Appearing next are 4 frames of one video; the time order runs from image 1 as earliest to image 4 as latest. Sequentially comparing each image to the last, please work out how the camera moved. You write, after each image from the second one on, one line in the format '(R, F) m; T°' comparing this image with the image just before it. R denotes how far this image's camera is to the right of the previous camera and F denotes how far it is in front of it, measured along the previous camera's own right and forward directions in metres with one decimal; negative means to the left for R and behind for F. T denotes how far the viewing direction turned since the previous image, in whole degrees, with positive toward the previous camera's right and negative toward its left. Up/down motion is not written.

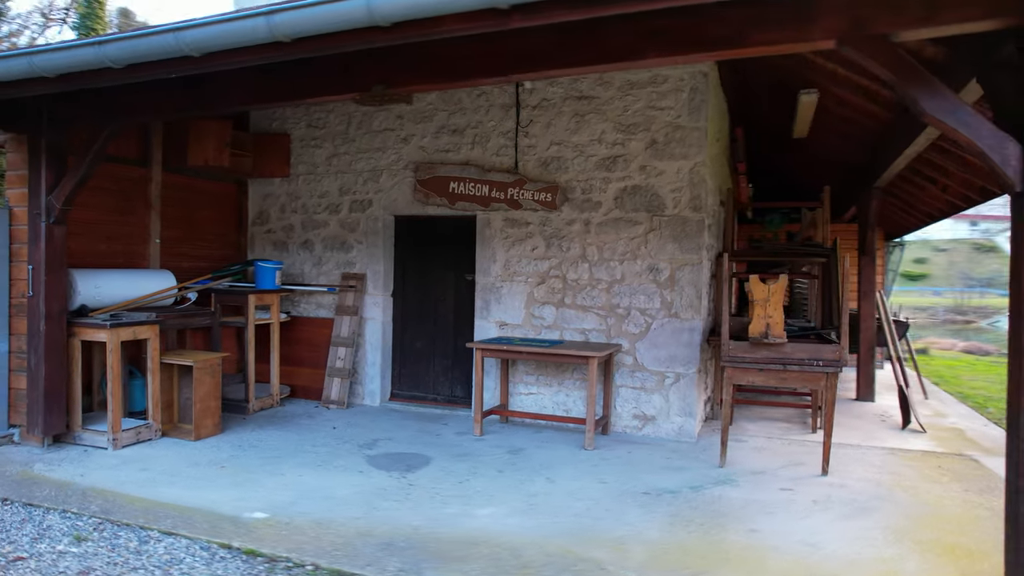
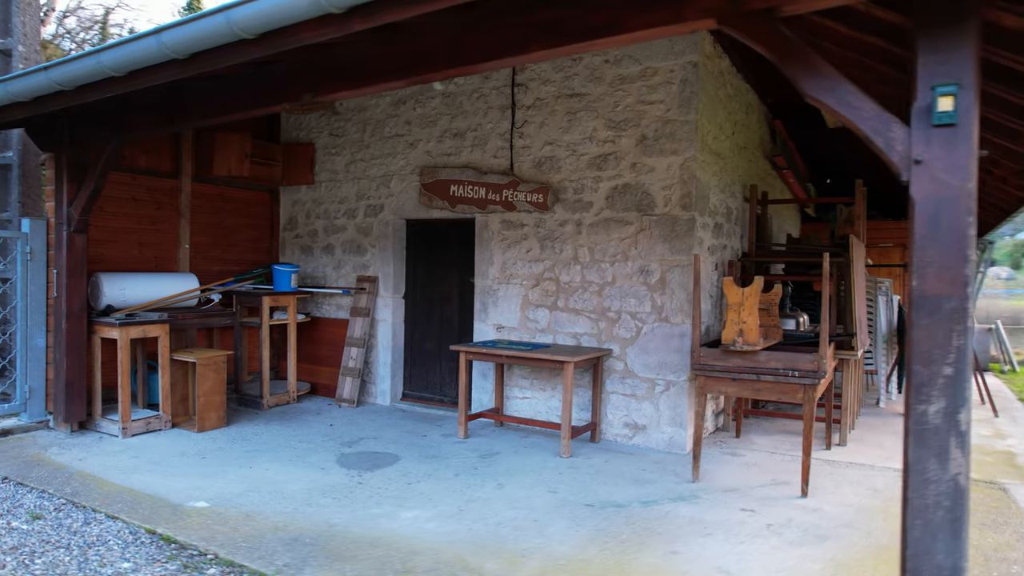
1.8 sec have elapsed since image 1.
(+0.9, +0.1) m; -10°
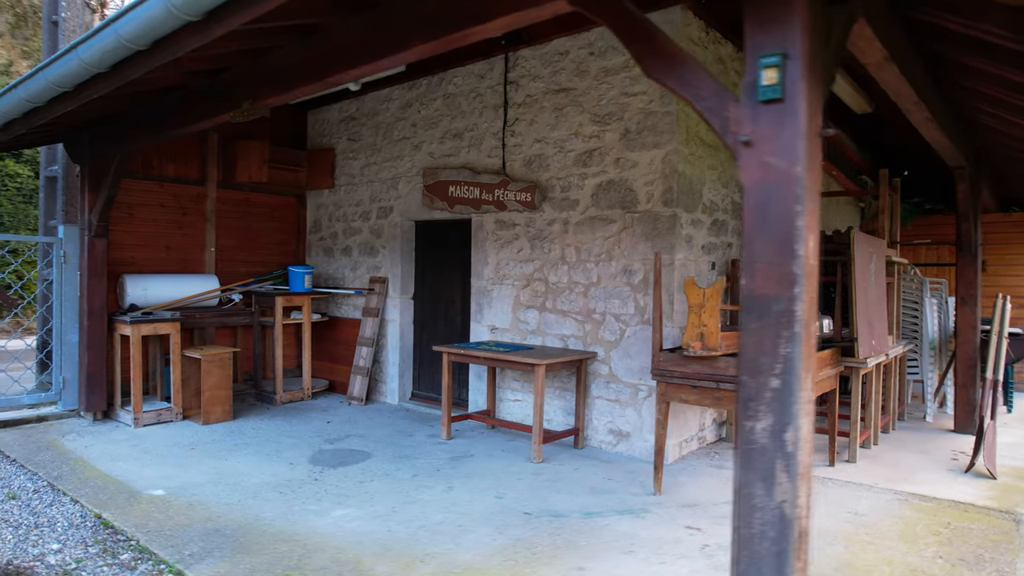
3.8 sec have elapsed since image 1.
(+0.8, +0.1) m; -9°
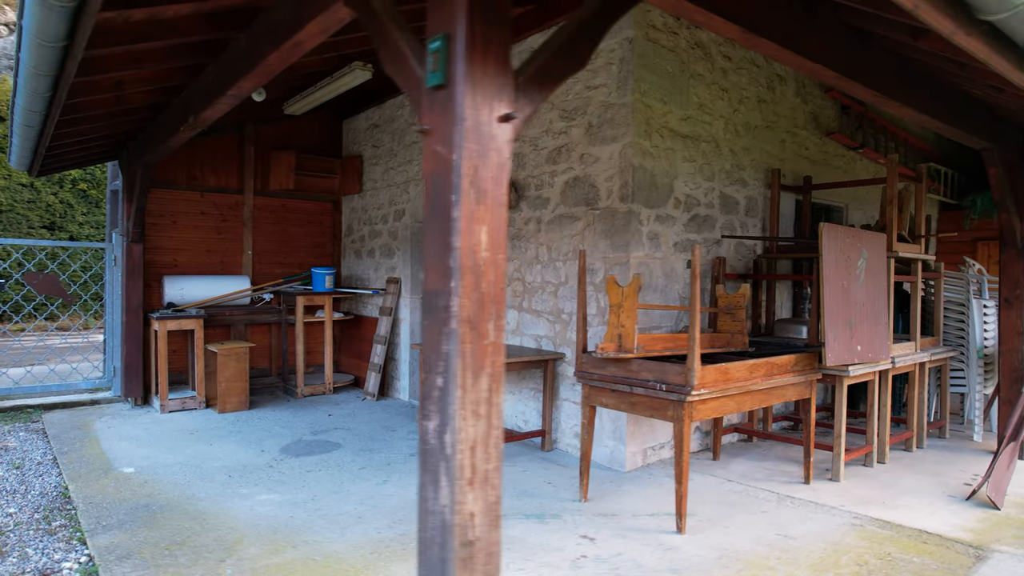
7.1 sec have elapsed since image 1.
(+1.1, +0.1) m; -11°
